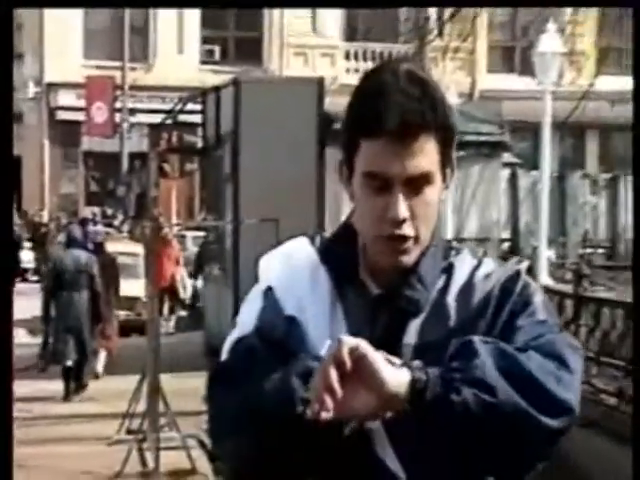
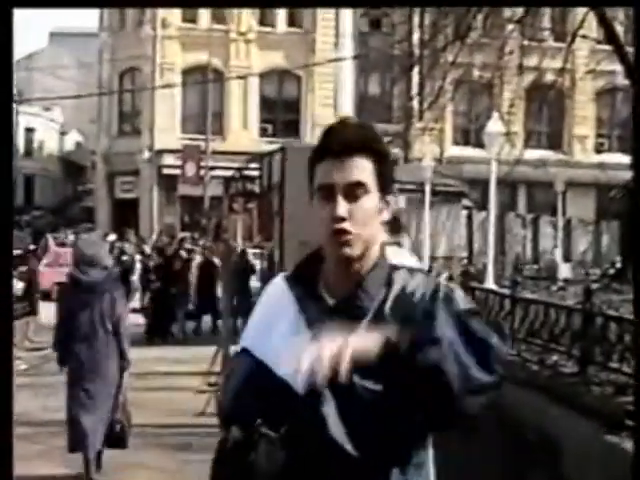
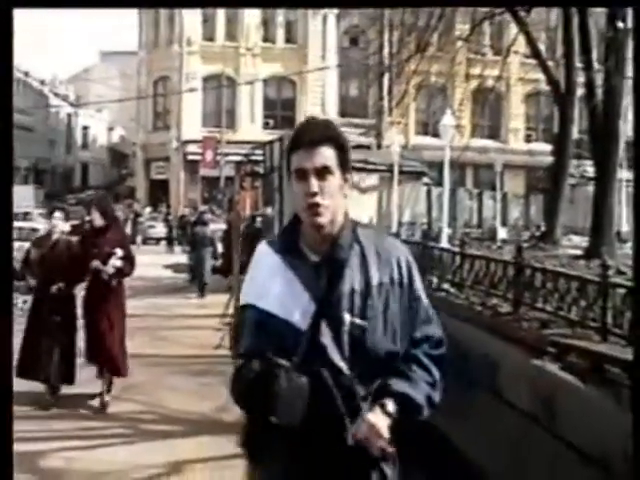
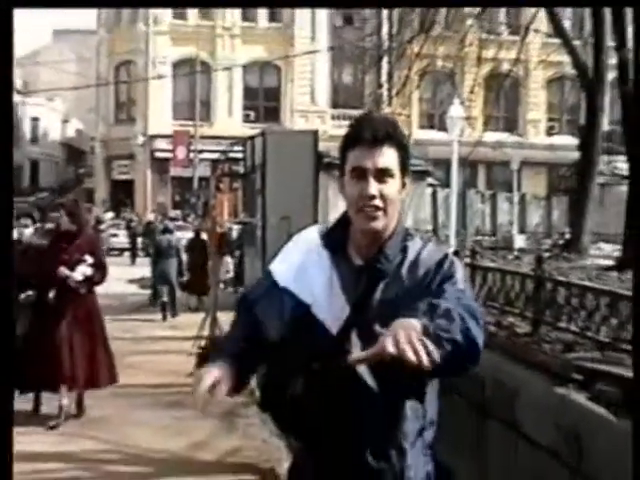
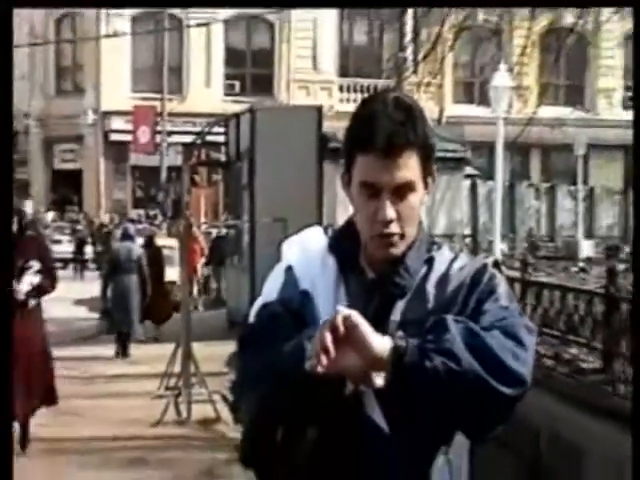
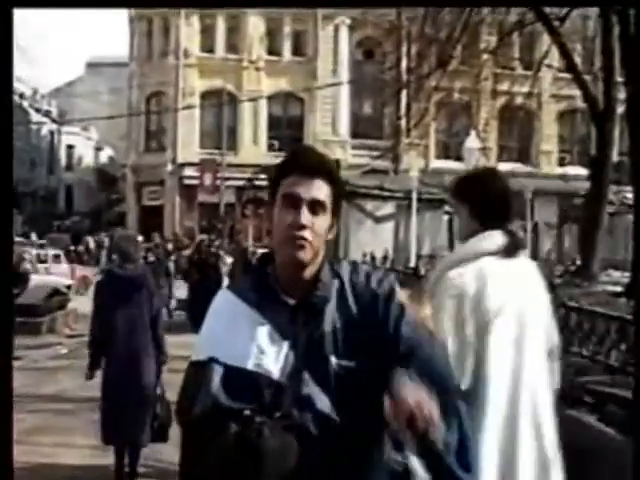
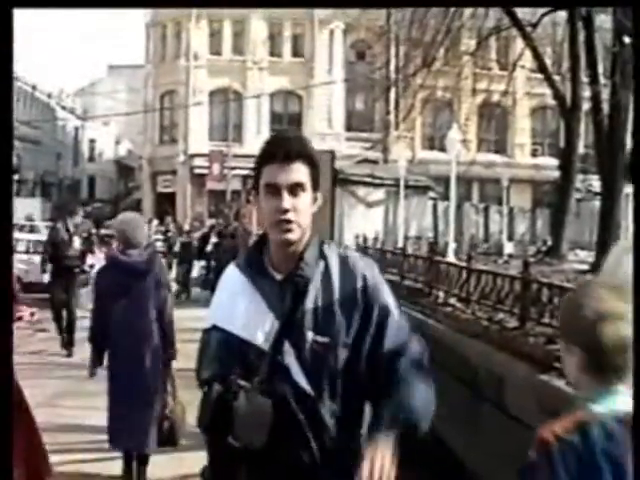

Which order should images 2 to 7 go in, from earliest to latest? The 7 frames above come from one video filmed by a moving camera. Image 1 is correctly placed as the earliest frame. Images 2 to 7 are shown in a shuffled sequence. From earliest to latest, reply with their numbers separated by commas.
5, 4, 3, 7, 6, 2
